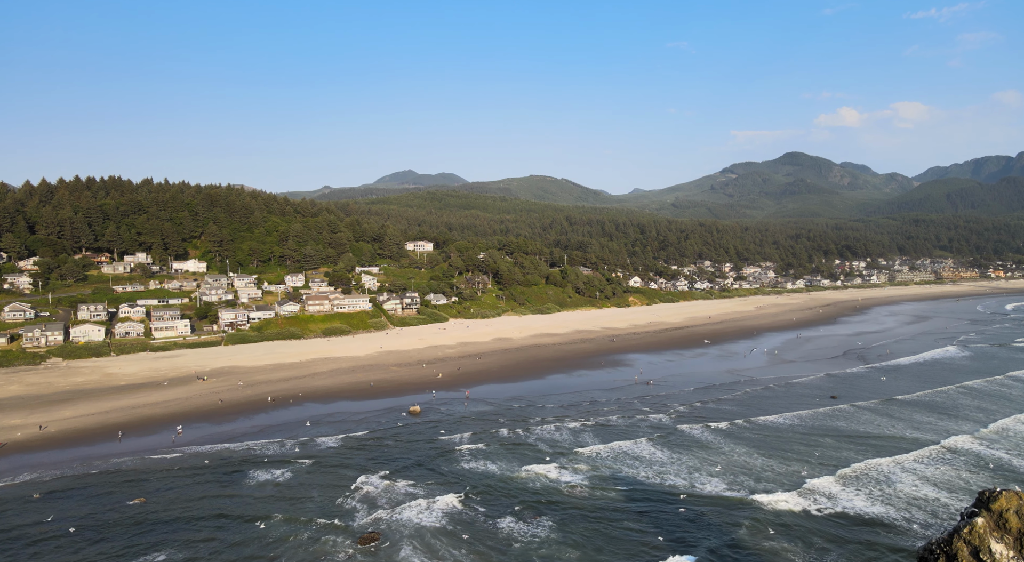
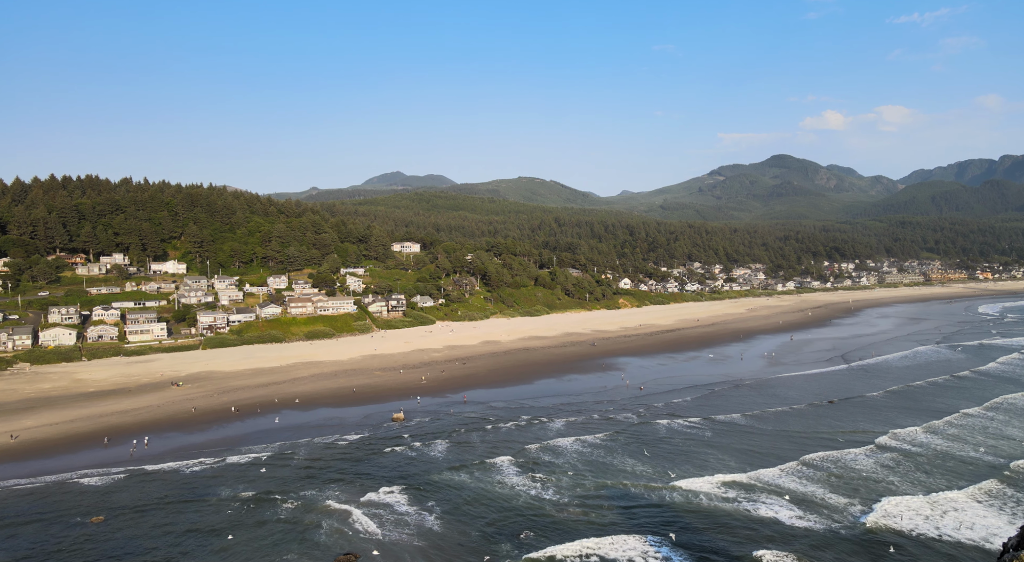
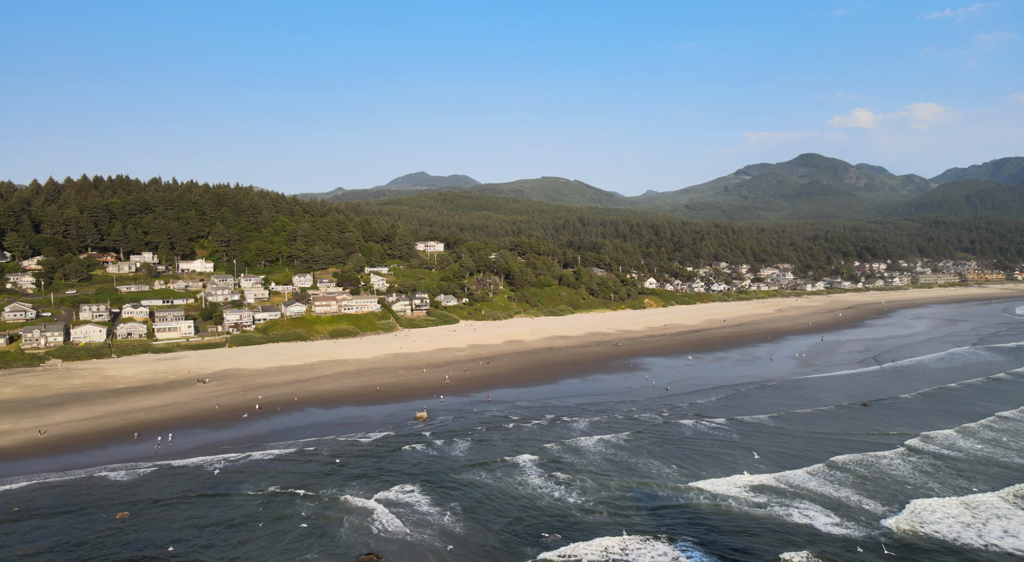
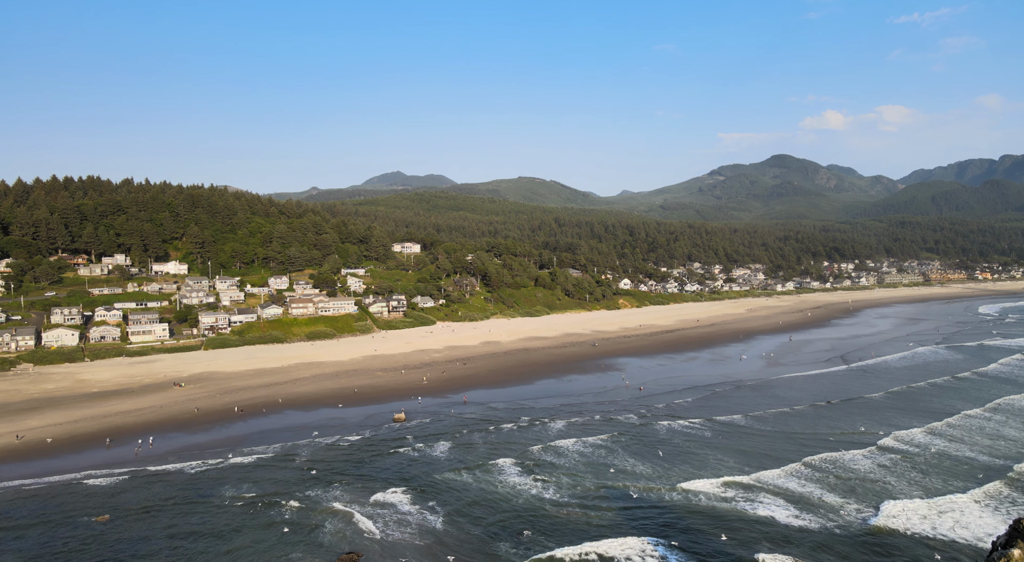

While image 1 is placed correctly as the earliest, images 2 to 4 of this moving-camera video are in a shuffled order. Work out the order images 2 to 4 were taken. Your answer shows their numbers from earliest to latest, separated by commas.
4, 2, 3
